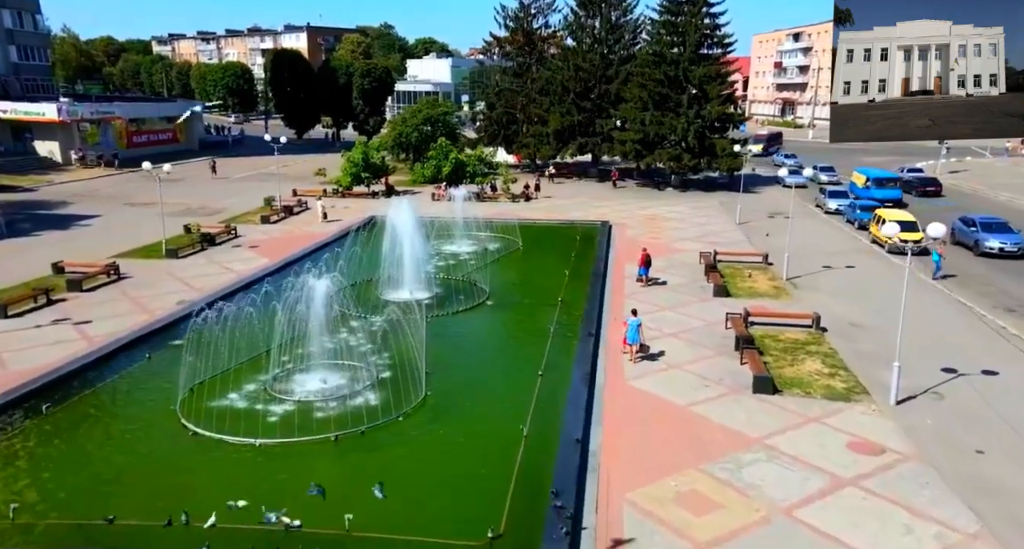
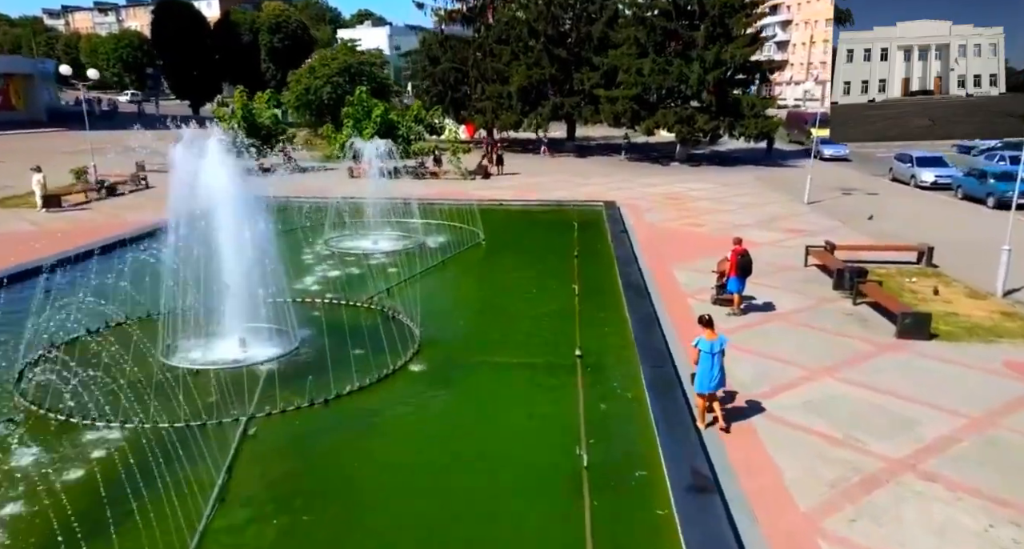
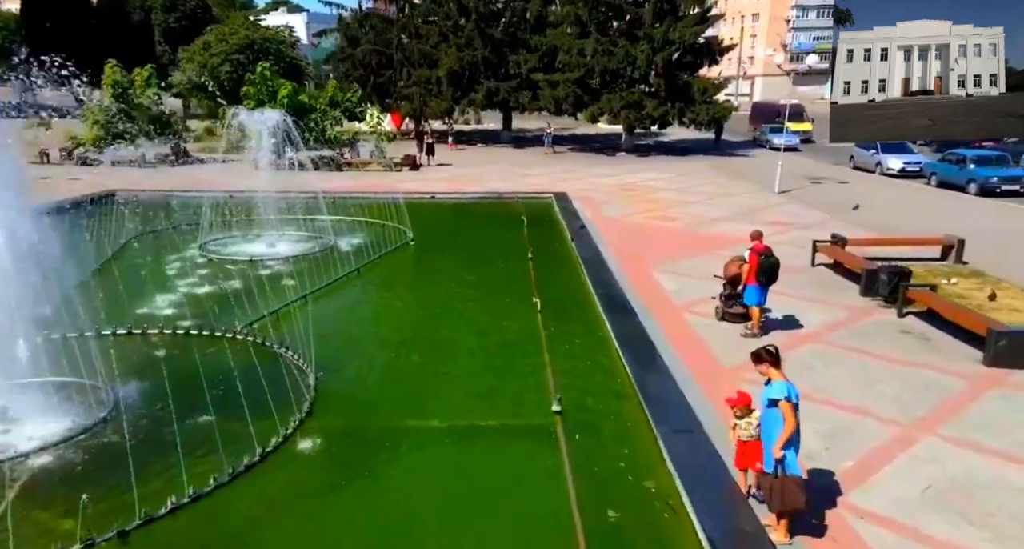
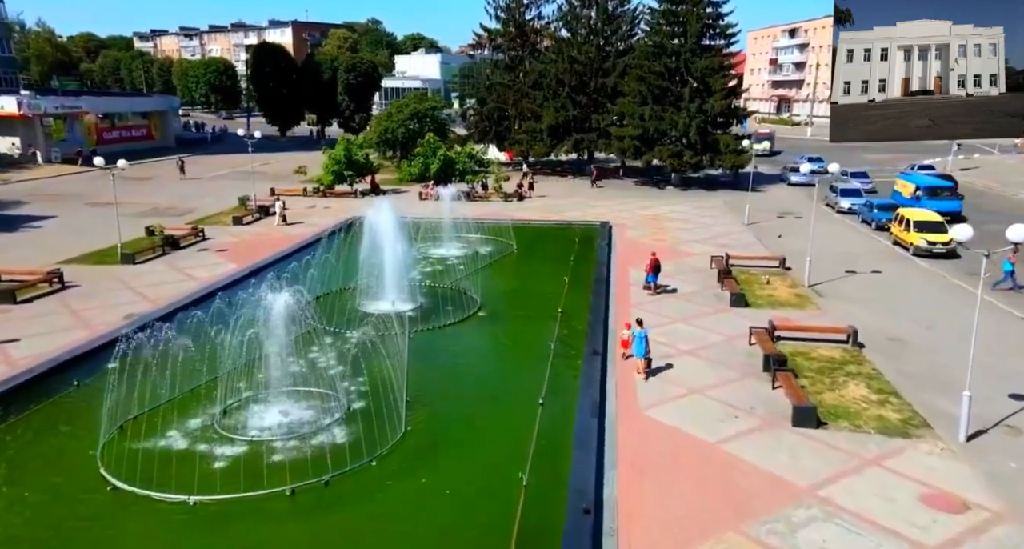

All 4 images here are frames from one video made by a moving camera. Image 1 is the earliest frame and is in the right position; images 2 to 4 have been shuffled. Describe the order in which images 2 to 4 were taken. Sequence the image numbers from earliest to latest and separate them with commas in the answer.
4, 2, 3
